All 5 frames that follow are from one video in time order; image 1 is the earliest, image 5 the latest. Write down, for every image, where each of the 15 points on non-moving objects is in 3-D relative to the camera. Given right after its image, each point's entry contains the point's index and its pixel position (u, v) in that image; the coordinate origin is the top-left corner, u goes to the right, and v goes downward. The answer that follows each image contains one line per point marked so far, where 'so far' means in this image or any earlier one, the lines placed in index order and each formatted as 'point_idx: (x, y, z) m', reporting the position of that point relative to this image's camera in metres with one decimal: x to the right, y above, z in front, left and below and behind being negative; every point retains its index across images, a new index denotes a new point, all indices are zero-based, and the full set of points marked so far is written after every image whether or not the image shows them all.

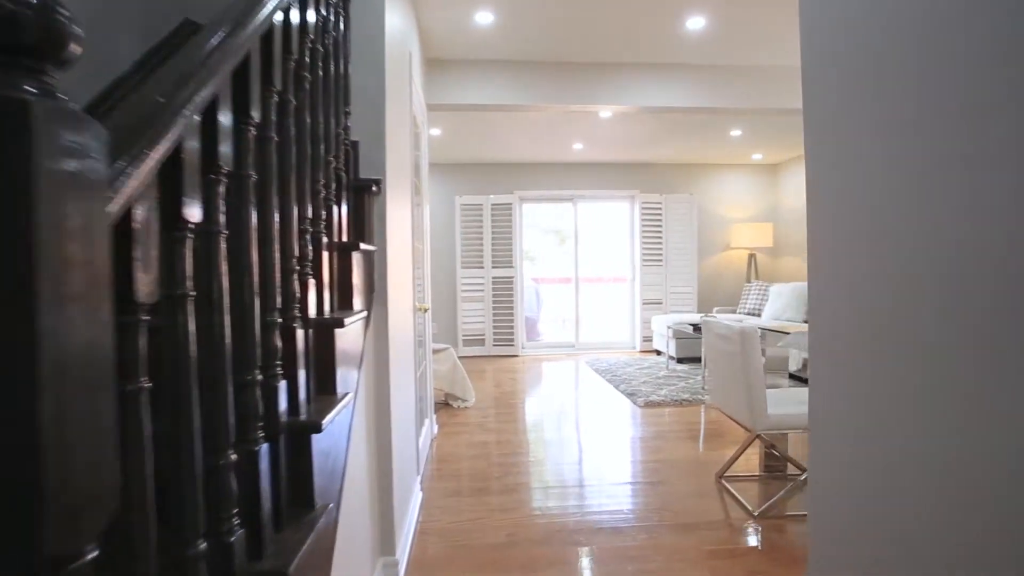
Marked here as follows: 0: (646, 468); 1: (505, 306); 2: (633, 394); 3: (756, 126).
0: (+0.7, -0.9, +2.9) m
1: (-0.1, -0.2, +6.7) m
2: (+1.0, -0.8, +4.6) m
3: (+2.0, +1.4, +4.8) m
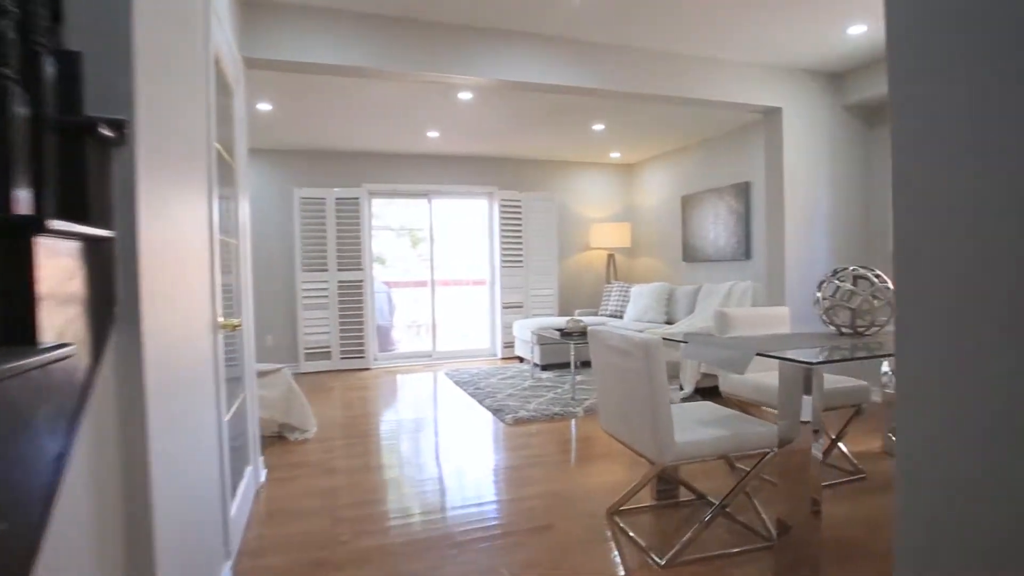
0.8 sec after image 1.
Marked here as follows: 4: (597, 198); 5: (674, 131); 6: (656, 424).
0: (+0.1, -0.9, +2.5) m
1: (-1.6, -0.3, +5.9) m
2: (-0.1, -0.9, +4.1) m
3: (+0.8, +1.4, +4.7) m
4: (+1.0, +1.1, +6.8) m
5: (+1.5, +1.4, +5.2) m
6: (+0.5, -0.4, +1.9) m
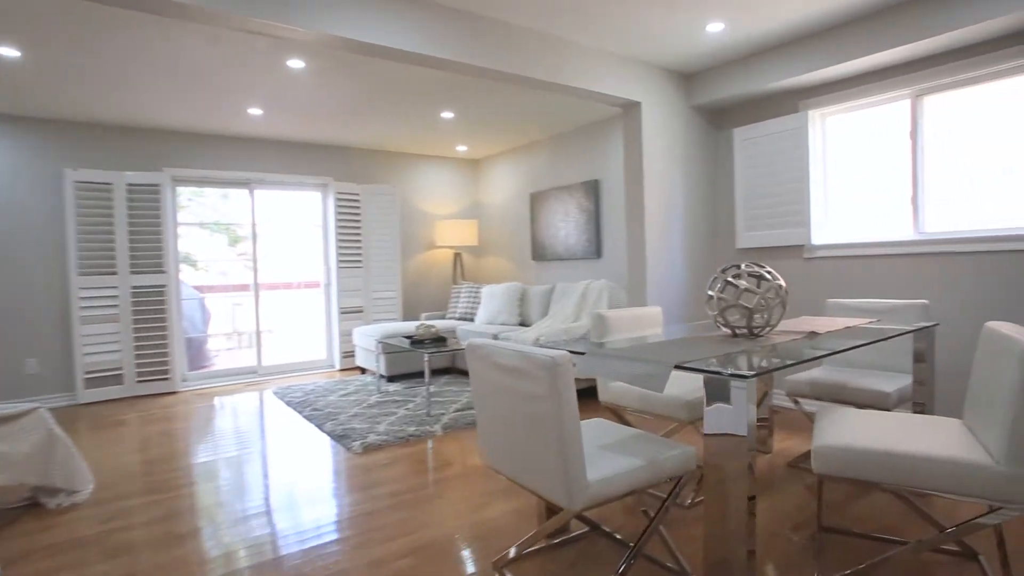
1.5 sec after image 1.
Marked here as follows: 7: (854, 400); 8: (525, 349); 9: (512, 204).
0: (-0.4, -1.0, +2.0) m
1: (-3.0, -0.3, +4.8) m
2: (-1.0, -0.9, +3.5) m
3: (-0.3, +1.4, +4.3) m
4: (-0.8, +1.0, +6.4) m
5: (+0.1, +1.4, +5.0) m
6: (+0.1, -0.4, +1.5) m
7: (+1.5, -0.5, +2.5) m
8: (0.0, -0.2, +1.6) m
9: (0.0, +0.9, +6.1) m
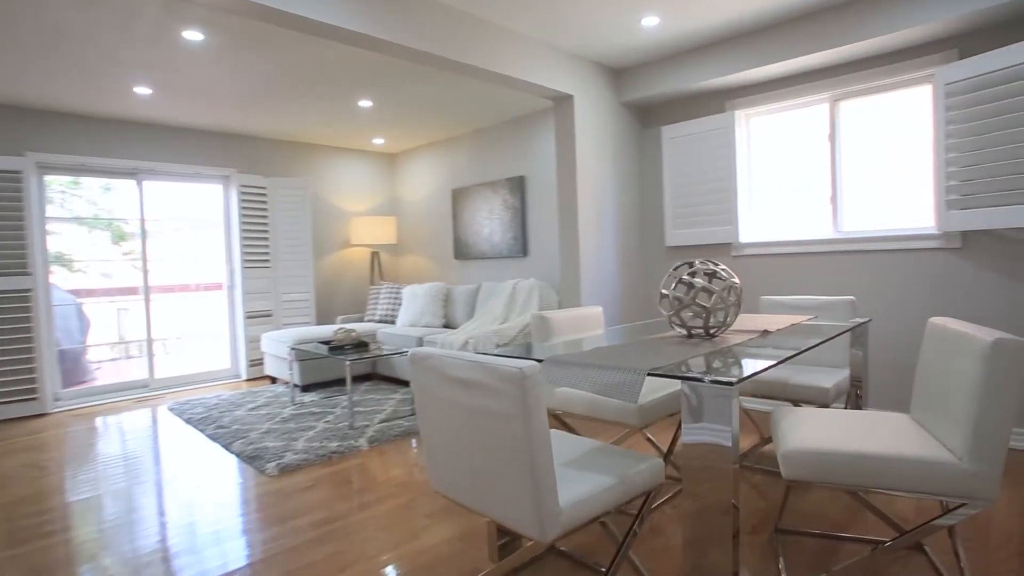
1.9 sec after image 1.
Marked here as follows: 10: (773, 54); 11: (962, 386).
0: (-0.6, -1.0, +1.7) m
1: (-3.5, -0.3, +4.1) m
2: (-1.4, -0.9, +3.1) m
3: (-0.8, +1.4, +4.0) m
4: (-1.6, +1.0, +6.0) m
5: (-0.5, +1.4, +4.7) m
6: (+0.1, -0.5, +1.3) m
7: (+1.2, -0.5, +2.5) m
8: (-0.1, -0.2, +1.4) m
9: (-0.8, +0.9, +5.9) m
10: (+1.5, +1.4, +3.4) m
11: (+1.3, -0.3, +1.6) m
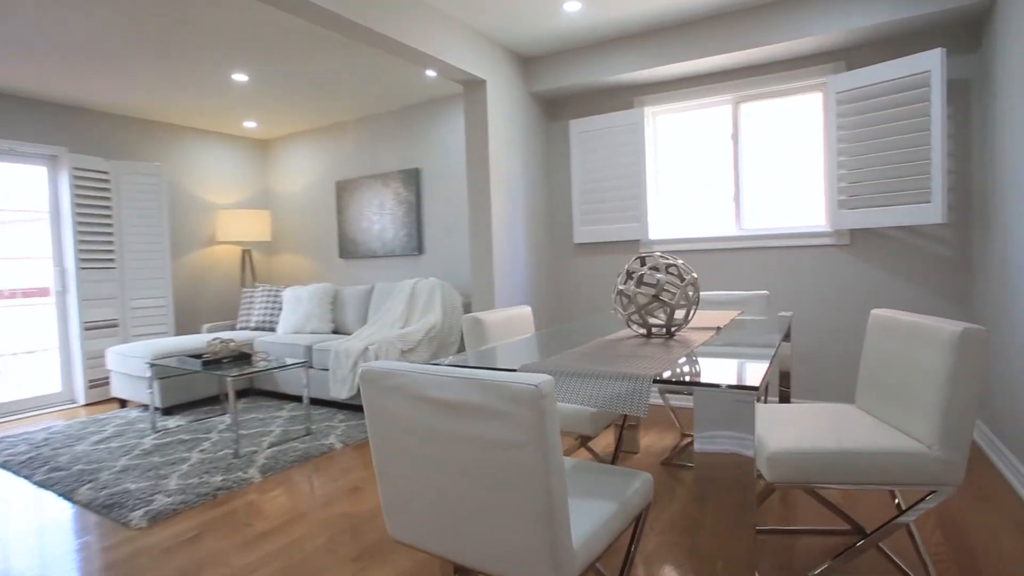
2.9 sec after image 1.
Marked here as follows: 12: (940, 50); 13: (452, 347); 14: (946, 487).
0: (-0.6, -1.0, +1.3) m
1: (-4.1, -0.4, +3.0) m
2: (-1.7, -0.9, +2.5) m
3: (-1.4, +1.3, +3.5) m
4: (-2.6, +1.0, +5.3) m
5: (-1.3, +1.4, +4.3) m
6: (+0.1, -0.4, +1.1) m
7: (+0.9, -0.5, +2.5) m
8: (-0.1, -0.2, +1.1) m
9: (-1.8, +0.9, +5.3) m
10: (+1.0, +1.4, +3.4) m
11: (+1.2, -0.3, +1.6) m
12: (+2.1, +1.2, +2.8) m
13: (-0.4, -0.4, +3.9) m
14: (+1.2, -0.5, +1.6) m
